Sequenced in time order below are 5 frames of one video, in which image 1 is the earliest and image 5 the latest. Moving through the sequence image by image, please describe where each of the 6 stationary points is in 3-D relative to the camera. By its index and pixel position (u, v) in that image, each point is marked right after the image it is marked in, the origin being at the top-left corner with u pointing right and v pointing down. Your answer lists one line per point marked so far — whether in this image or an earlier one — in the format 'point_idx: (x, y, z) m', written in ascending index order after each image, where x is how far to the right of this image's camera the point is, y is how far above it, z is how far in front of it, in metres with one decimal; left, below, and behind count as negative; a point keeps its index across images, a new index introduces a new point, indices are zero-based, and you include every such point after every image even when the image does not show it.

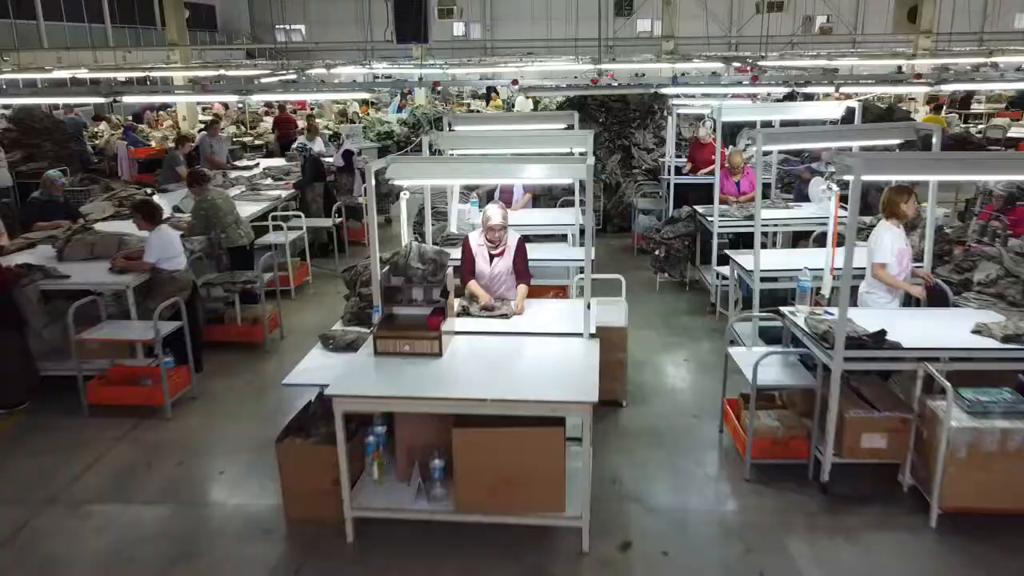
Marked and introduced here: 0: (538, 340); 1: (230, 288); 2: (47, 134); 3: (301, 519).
0: (+0.1, -0.2, +4.3) m
1: (-1.6, 0.0, +6.1) m
2: (-5.0, +1.7, +11.3) m
3: (-0.8, -0.9, +4.0) m
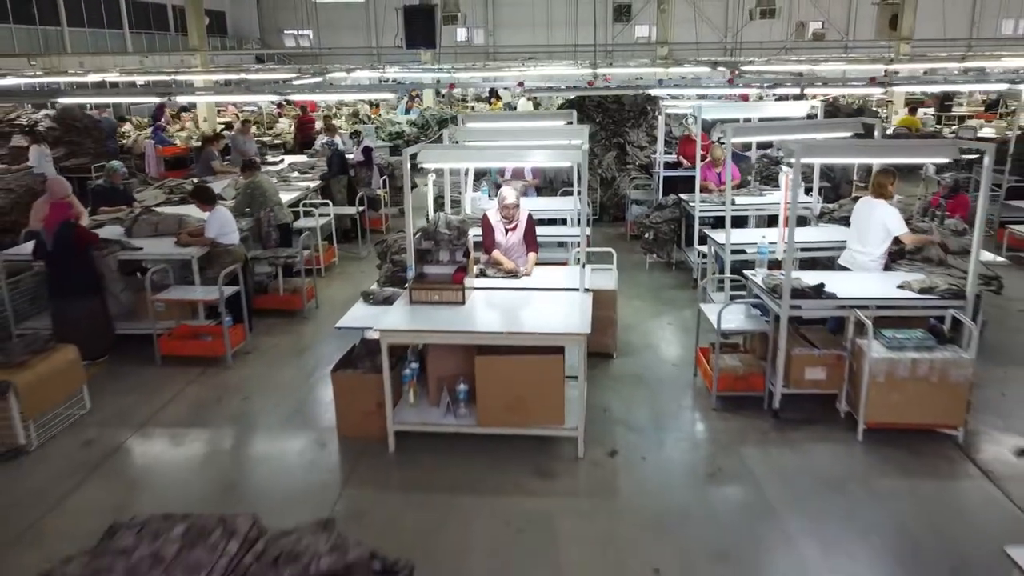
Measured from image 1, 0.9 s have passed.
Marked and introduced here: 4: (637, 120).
0: (+0.2, 0.0, +5.2) m
1: (-1.6, +0.2, +7.1) m
2: (-4.9, +1.8, +12.2) m
3: (-0.8, -0.7, +4.9) m
4: (+1.3, +1.8, +11.3) m
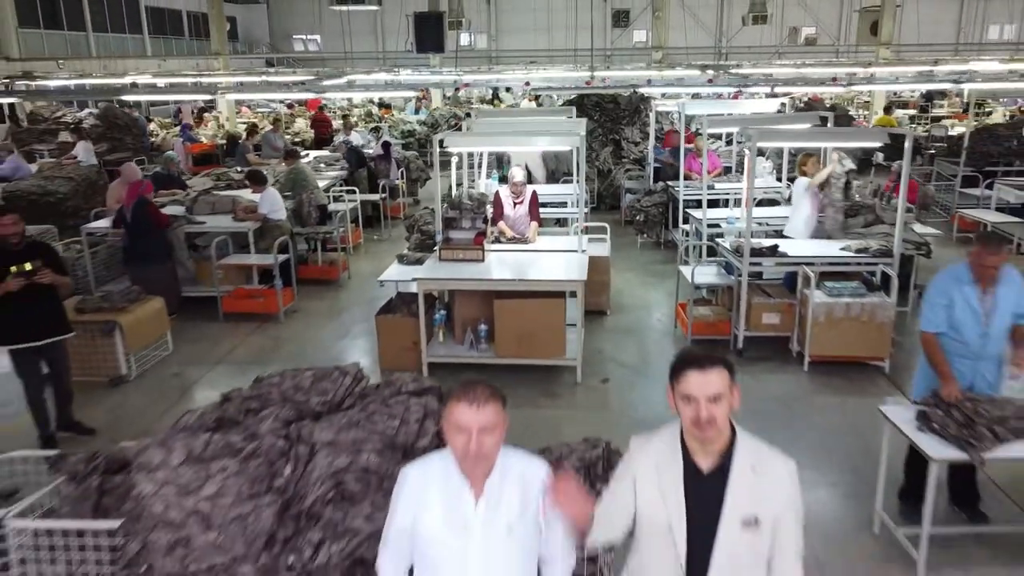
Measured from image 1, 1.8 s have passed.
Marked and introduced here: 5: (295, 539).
0: (+0.2, +0.2, +6.3) m
1: (-1.5, +0.4, +8.2) m
2: (-4.9, +2.0, +13.3) m
3: (-0.7, -0.5, +6.0) m
4: (+1.4, +2.0, +12.4) m
5: (-0.5, -0.6, +2.7) m
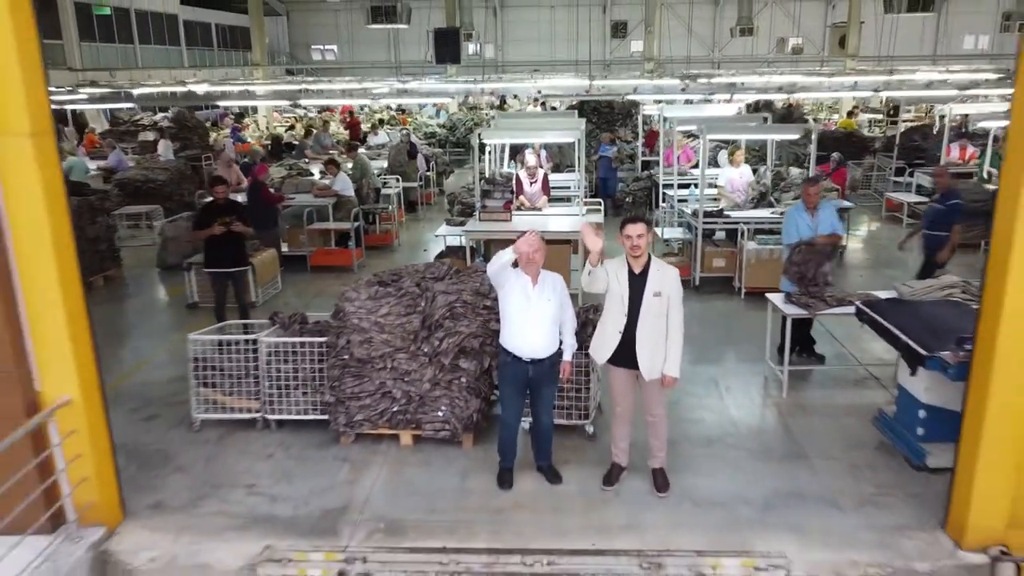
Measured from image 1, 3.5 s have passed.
0: (+0.4, +0.6, +8.6) m
1: (-1.4, +0.8, +10.5) m
2: (-4.7, +2.3, +15.6) m
3: (-0.5, -0.1, +8.3) m
4: (+1.6, +2.4, +14.7) m
5: (-0.4, -0.2, +5.0) m
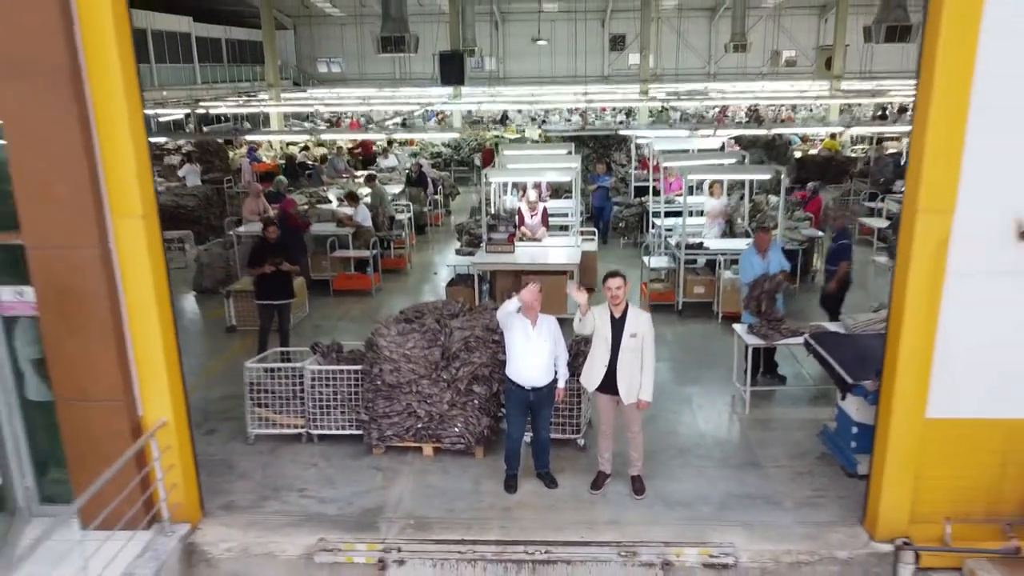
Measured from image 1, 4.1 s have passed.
0: (+0.4, +0.4, +9.6) m
1: (-1.3, +0.5, +11.5) m
2: (-4.7, +2.1, +16.6) m
3: (-0.5, -0.3, +9.3) m
4: (+1.6, +2.1, +15.7) m
5: (-0.4, -0.4, +6.0) m
